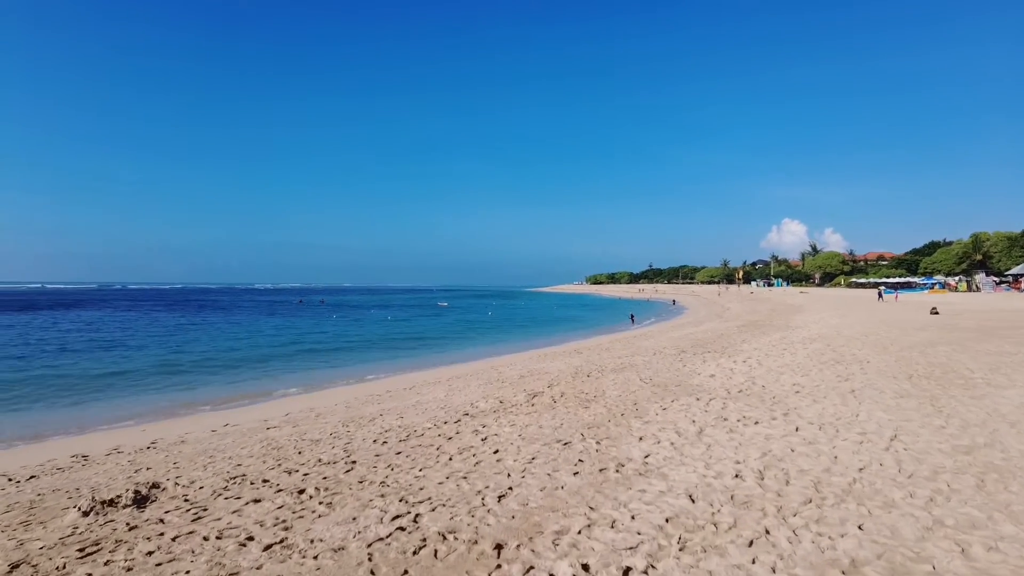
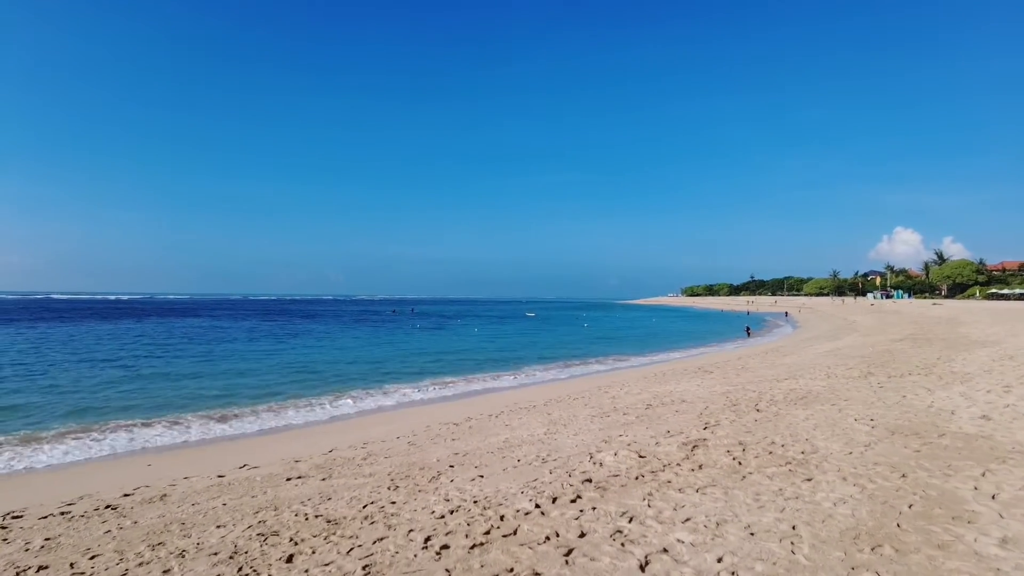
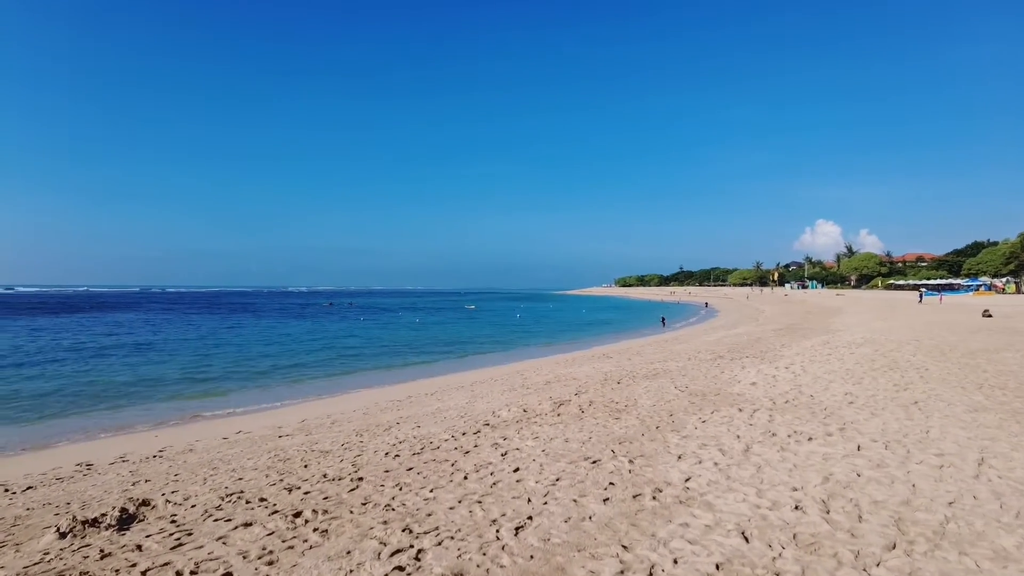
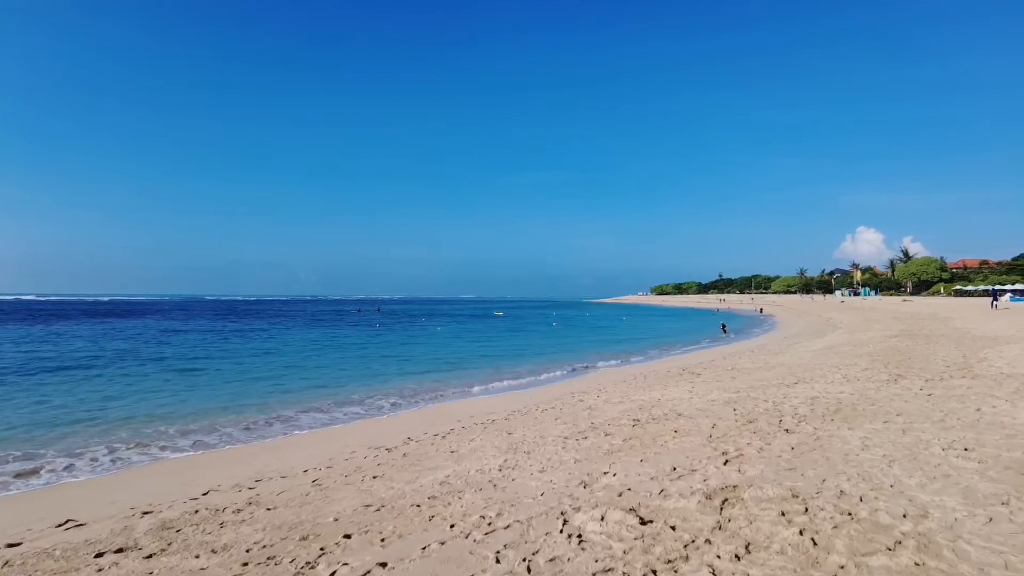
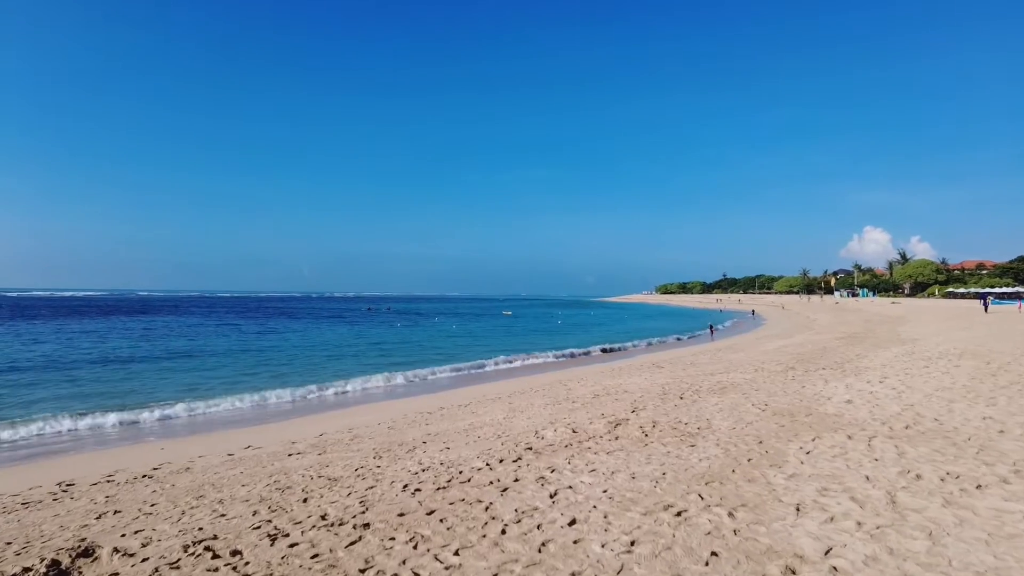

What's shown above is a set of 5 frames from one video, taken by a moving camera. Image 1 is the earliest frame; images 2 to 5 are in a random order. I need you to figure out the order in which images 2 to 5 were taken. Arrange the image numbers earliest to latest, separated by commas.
3, 5, 2, 4
